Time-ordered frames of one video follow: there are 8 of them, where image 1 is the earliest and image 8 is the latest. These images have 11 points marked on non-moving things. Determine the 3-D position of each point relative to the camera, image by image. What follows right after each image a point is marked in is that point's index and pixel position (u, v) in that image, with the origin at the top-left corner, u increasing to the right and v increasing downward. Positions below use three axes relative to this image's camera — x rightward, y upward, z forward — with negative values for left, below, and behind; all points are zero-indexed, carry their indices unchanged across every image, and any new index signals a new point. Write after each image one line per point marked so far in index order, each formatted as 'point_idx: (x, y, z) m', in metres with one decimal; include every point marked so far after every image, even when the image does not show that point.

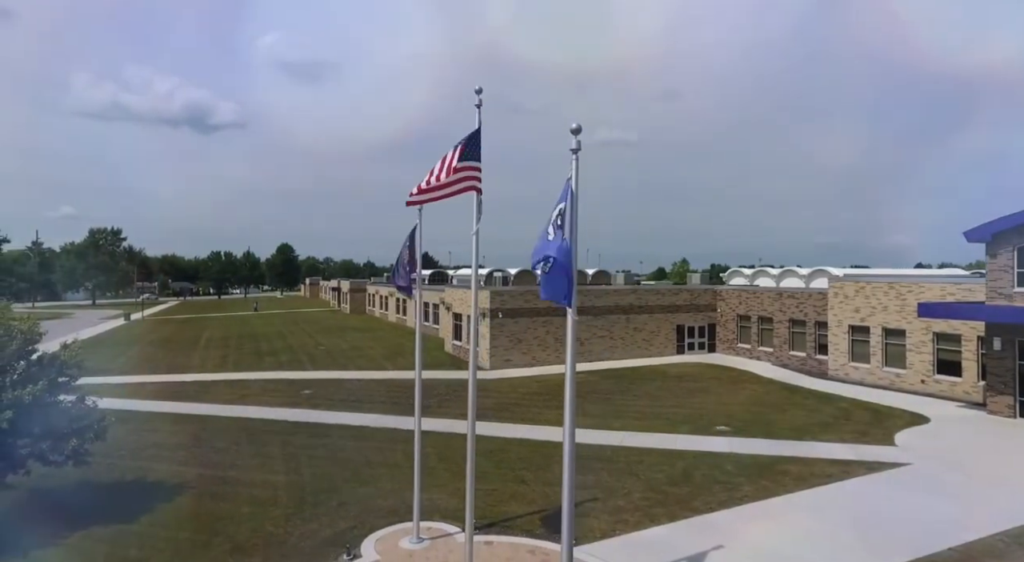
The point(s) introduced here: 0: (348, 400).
0: (-4.9, -3.5, +19.5) m
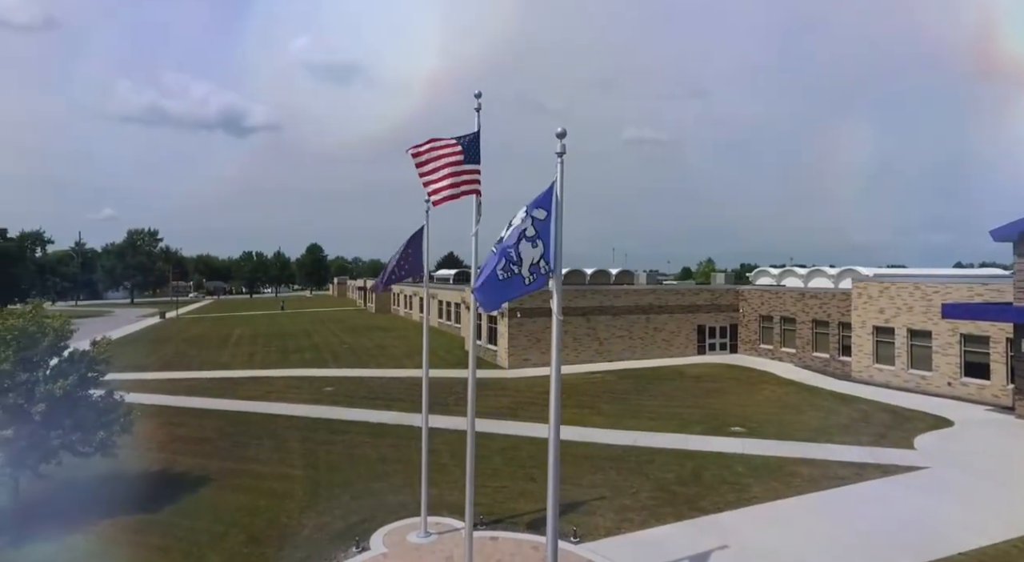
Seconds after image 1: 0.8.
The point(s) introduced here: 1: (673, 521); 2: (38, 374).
0: (-4.4, -3.5, +19.9) m
1: (+3.2, -4.7, +12.8) m
2: (-8.4, -1.7, +11.9) m
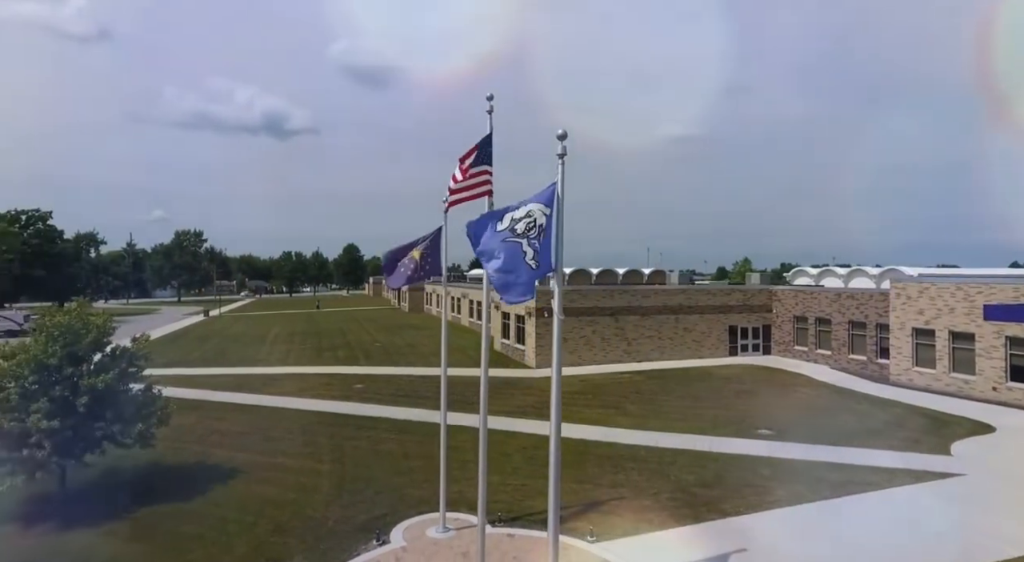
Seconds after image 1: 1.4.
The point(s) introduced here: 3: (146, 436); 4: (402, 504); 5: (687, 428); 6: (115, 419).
0: (-3.6, -3.5, +20.4) m
1: (+3.5, -4.7, +12.7) m
2: (-8.1, -1.7, +12.6) m
3: (-7.2, -3.1, +13.1) m
4: (-2.3, -4.7, +13.7) m
5: (+4.7, -4.0, +17.7) m
6: (-7.6, -2.7, +12.8) m
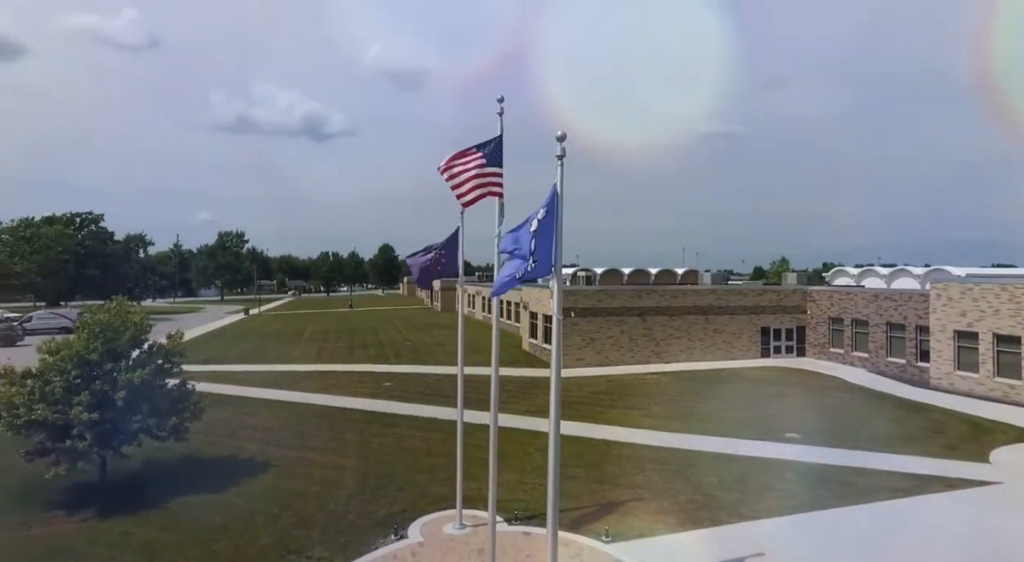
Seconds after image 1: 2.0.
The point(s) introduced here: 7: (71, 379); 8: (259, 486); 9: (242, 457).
0: (-2.8, -3.5, +20.7) m
1: (+3.8, -4.7, +12.6) m
2: (-7.8, -1.7, +13.2) m
3: (-6.8, -3.1, +13.7) m
4: (-1.9, -4.7, +14.0) m
5: (+5.3, -4.0, +17.5) m
6: (-7.2, -2.7, +13.4) m
7: (-8.4, -1.9, +12.8) m
8: (-5.7, -4.6, +14.7) m
9: (-6.6, -4.3, +16.1) m
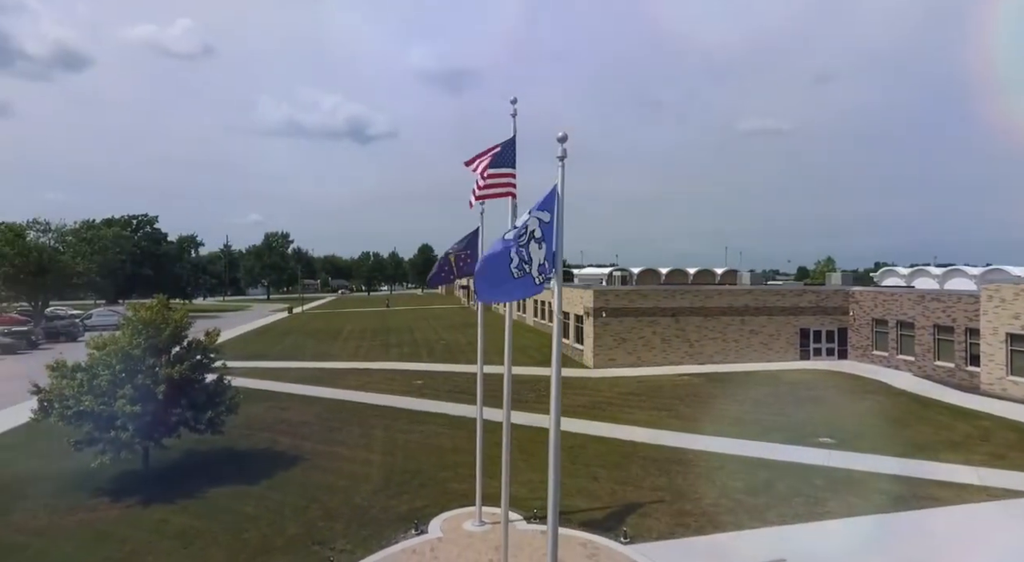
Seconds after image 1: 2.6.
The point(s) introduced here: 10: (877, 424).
0: (-1.9, -3.5, +21.0) m
1: (+4.2, -4.7, +12.4) m
2: (-7.4, -1.7, +13.8) m
3: (-6.4, -3.1, +14.3) m
4: (-1.5, -4.7, +14.2) m
5: (+6.0, -4.0, +17.2) m
6: (-6.8, -2.7, +14.0) m
7: (-8.0, -1.9, +13.5) m
8: (-5.1, -4.6, +15.2) m
9: (-6.0, -4.3, +16.6) m
10: (+9.9, -3.9, +17.7) m
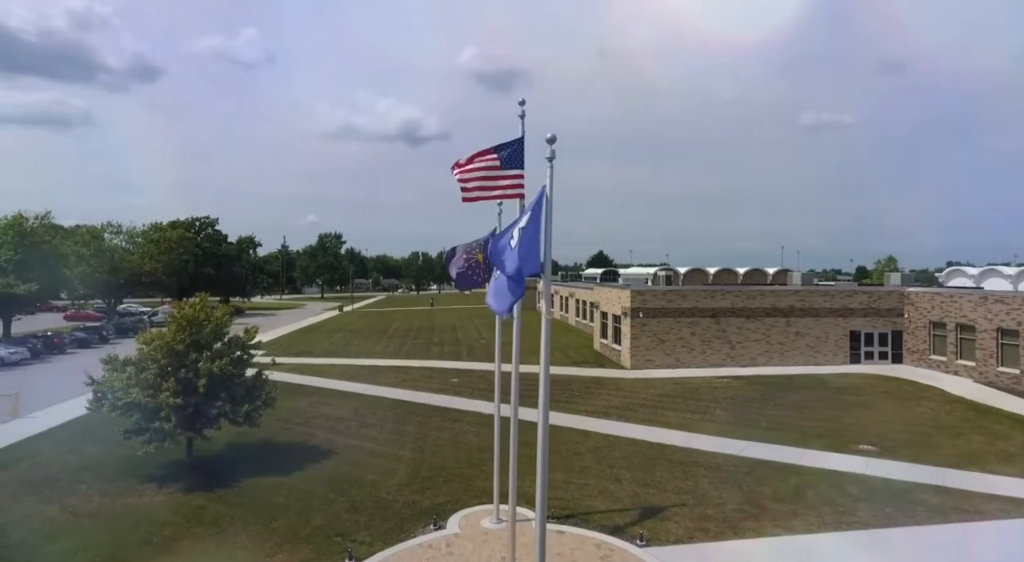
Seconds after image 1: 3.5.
0: (-0.8, -3.5, +21.2) m
1: (+4.4, -4.7, +12.1) m
2: (-6.9, -1.6, +14.6) m
3: (-5.9, -3.0, +14.9) m
4: (-1.0, -4.7, +14.4) m
5: (+6.7, -4.0, +16.7) m
6: (-6.3, -2.7, +14.7) m
7: (-7.6, -1.9, +14.3) m
8: (-4.6, -4.5, +15.7) m
9: (-5.3, -4.3, +17.2) m
10: (+10.6, -3.9, +16.9) m
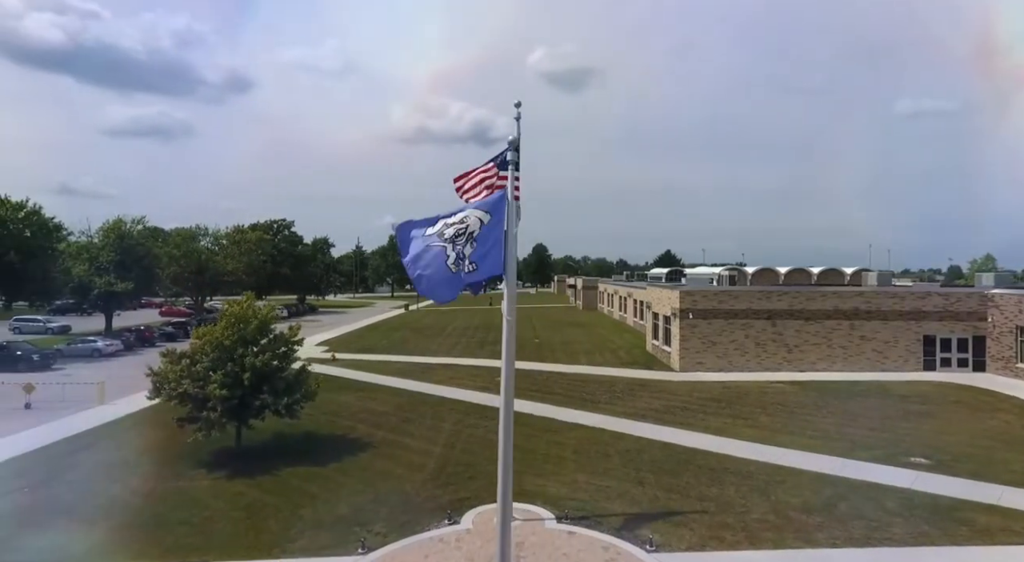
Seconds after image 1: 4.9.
0: (+0.6, -3.5, +21.2) m
1: (+4.5, -4.7, +11.5) m
2: (-6.4, -1.6, +15.5) m
3: (-5.3, -3.0, +15.7) m
4: (-0.6, -4.6, +14.5) m
5: (+7.4, -4.0, +15.7) m
6: (-5.8, -2.6, +15.6) m
7: (-7.1, -1.8, +15.3) m
8: (-3.9, -4.5, +16.3) m
9: (-4.4, -4.2, +17.9) m
10: (+11.3, -3.9, +15.4) m
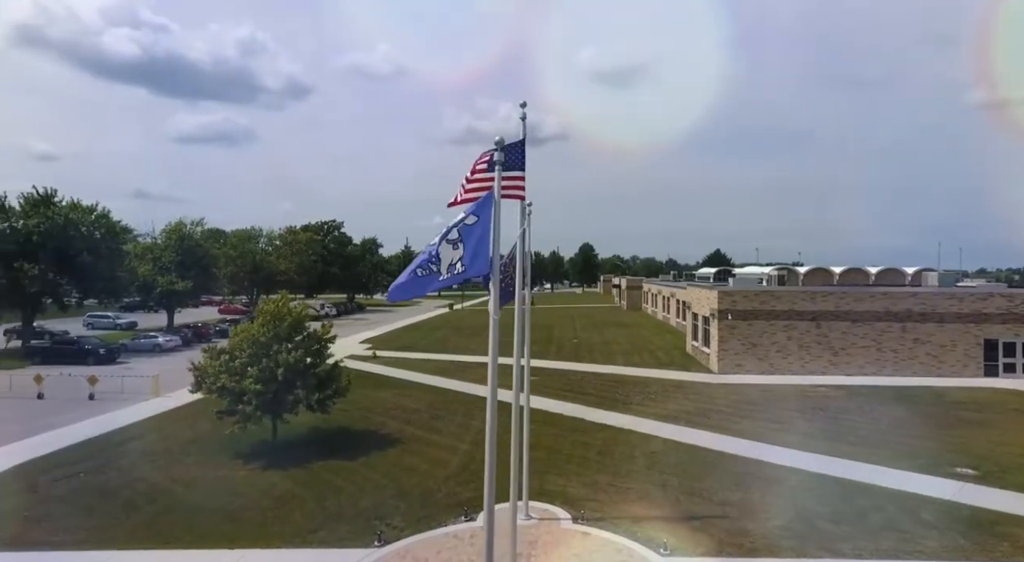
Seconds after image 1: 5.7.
0: (+1.6, -3.5, +21.1) m
1: (+4.7, -4.7, +11.1) m
2: (-5.8, -1.5, +16.0) m
3: (-4.8, -3.0, +16.1) m
4: (-0.1, -4.6, +14.5) m
5: (+8.0, -4.0, +15.0) m
6: (-5.2, -2.6, +16.0) m
7: (-6.6, -1.8, +15.9) m
8: (-3.3, -4.5, +16.6) m
9: (-3.6, -4.2, +18.2) m
10: (+11.8, -3.9, +14.3) m
